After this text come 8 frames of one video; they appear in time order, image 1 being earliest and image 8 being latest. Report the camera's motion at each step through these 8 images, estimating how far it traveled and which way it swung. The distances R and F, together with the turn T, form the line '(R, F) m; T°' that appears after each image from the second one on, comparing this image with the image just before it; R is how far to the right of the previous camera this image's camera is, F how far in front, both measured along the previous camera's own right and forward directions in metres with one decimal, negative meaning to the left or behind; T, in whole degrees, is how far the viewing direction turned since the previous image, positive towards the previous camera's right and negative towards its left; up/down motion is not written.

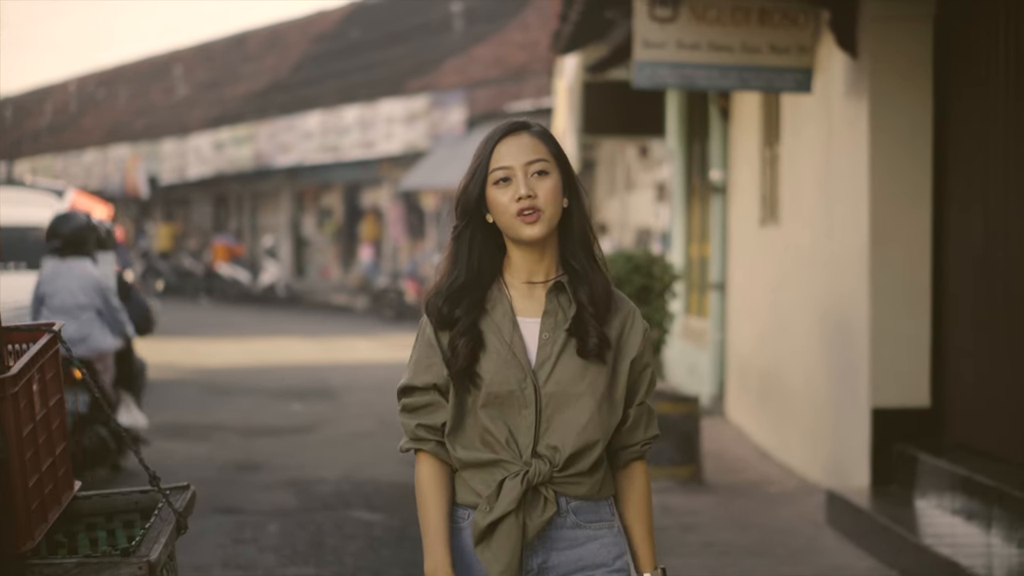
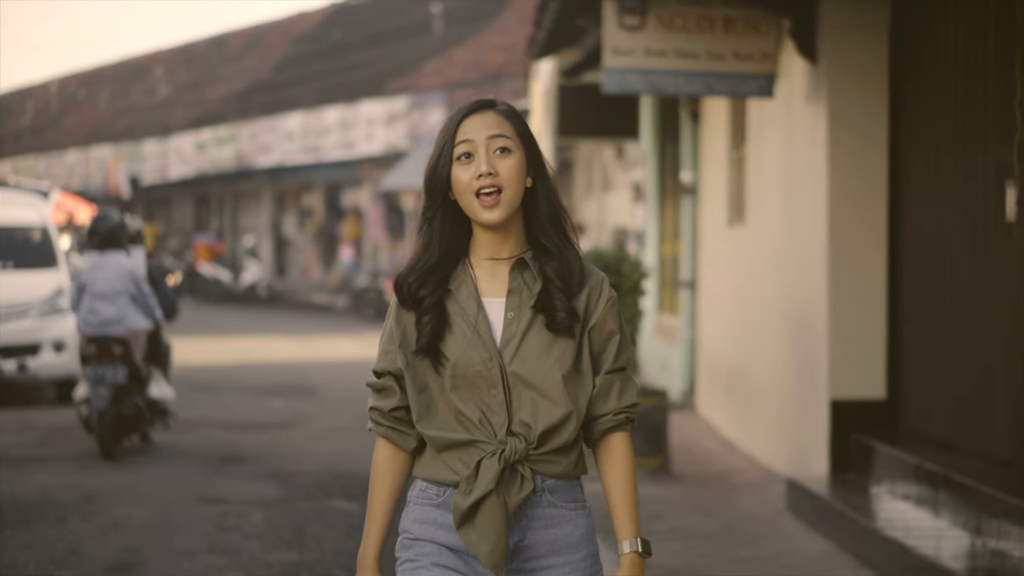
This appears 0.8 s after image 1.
(0.0, -0.3) m; +1°
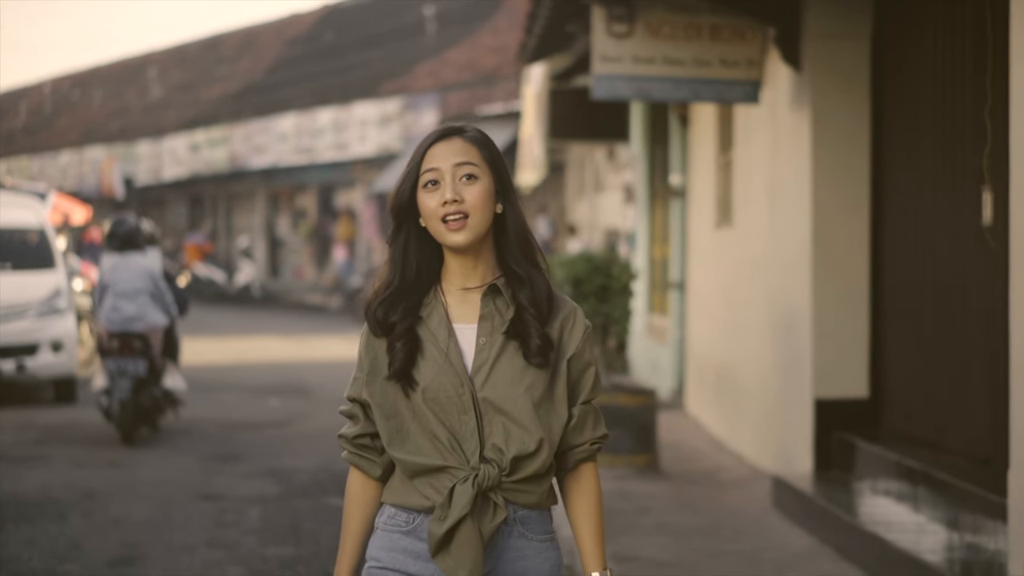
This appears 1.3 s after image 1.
(0.0, -0.2) m; 0°
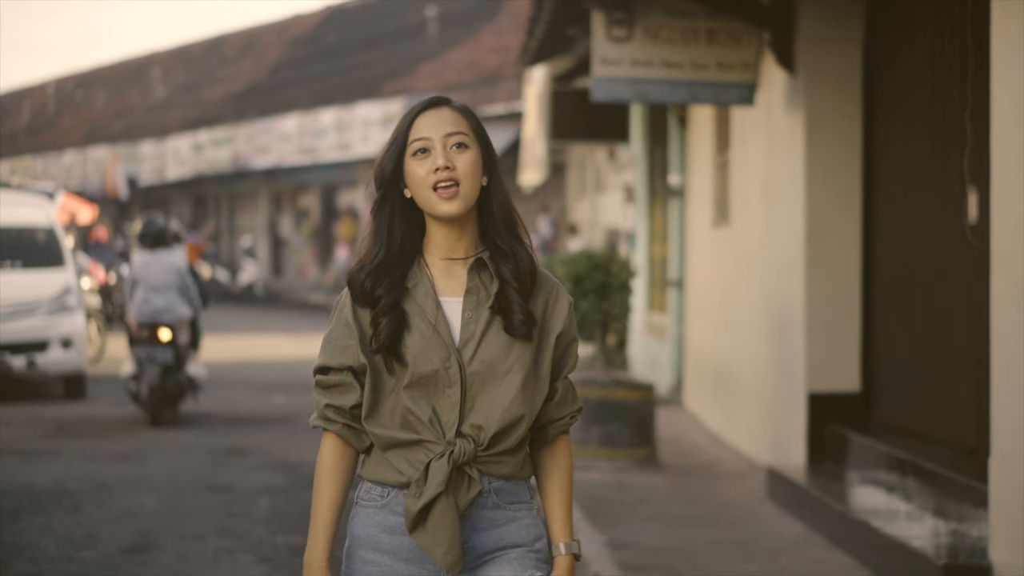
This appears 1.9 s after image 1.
(0.0, -0.2) m; 0°
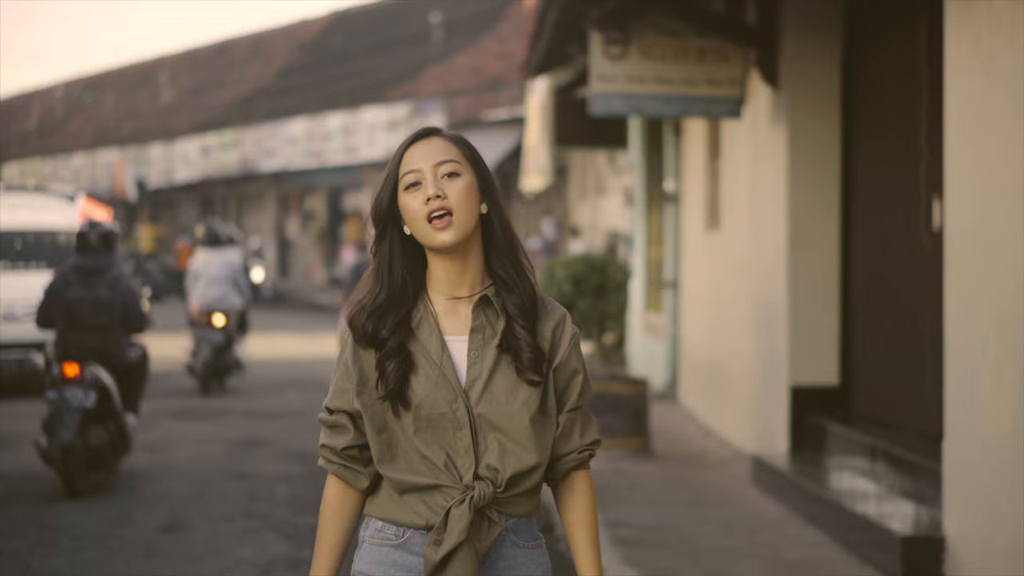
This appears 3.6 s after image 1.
(0.0, -0.6) m; 0°
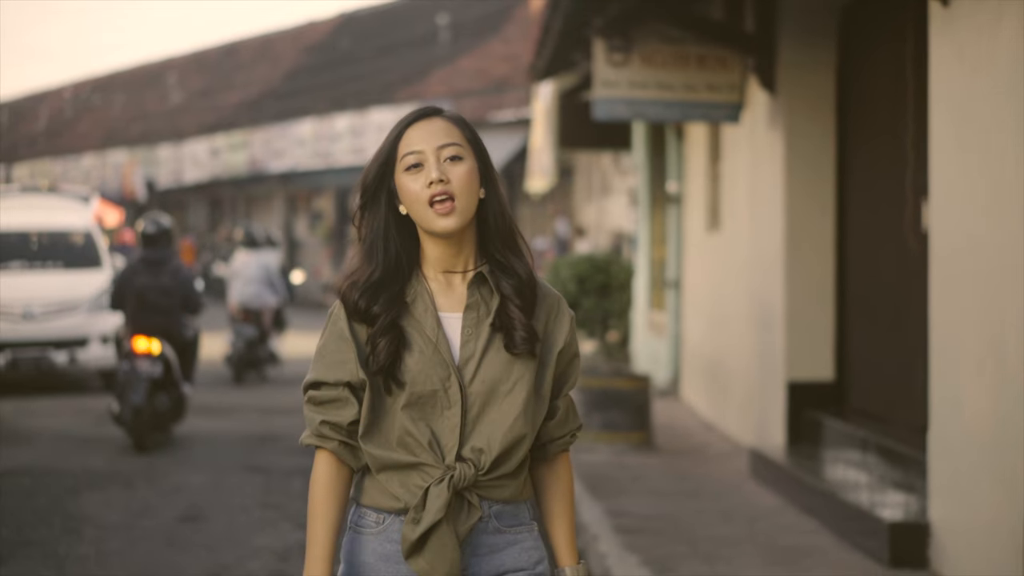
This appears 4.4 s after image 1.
(0.0, -0.3) m; 0°
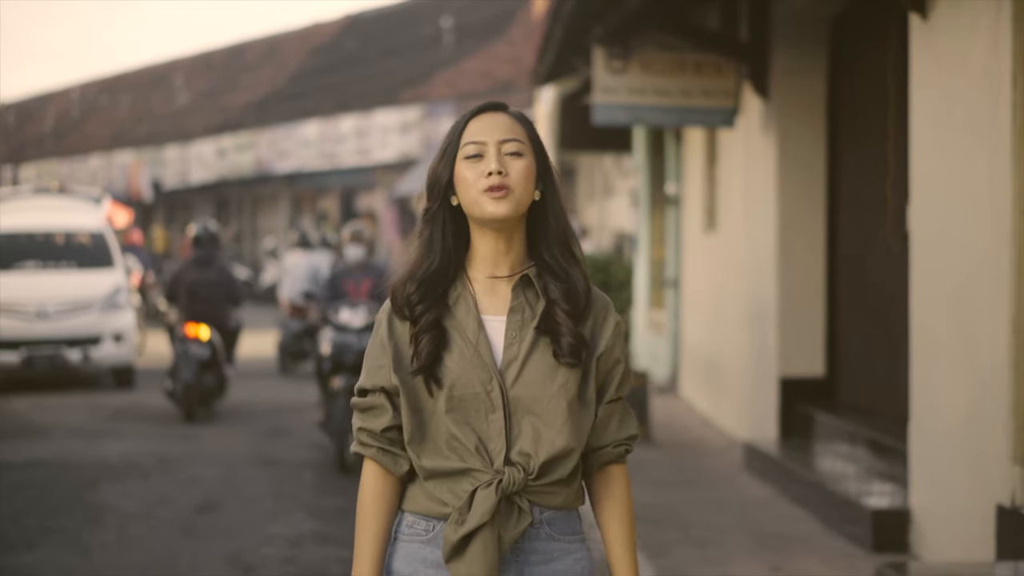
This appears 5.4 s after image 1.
(0.0, -0.3) m; 0°
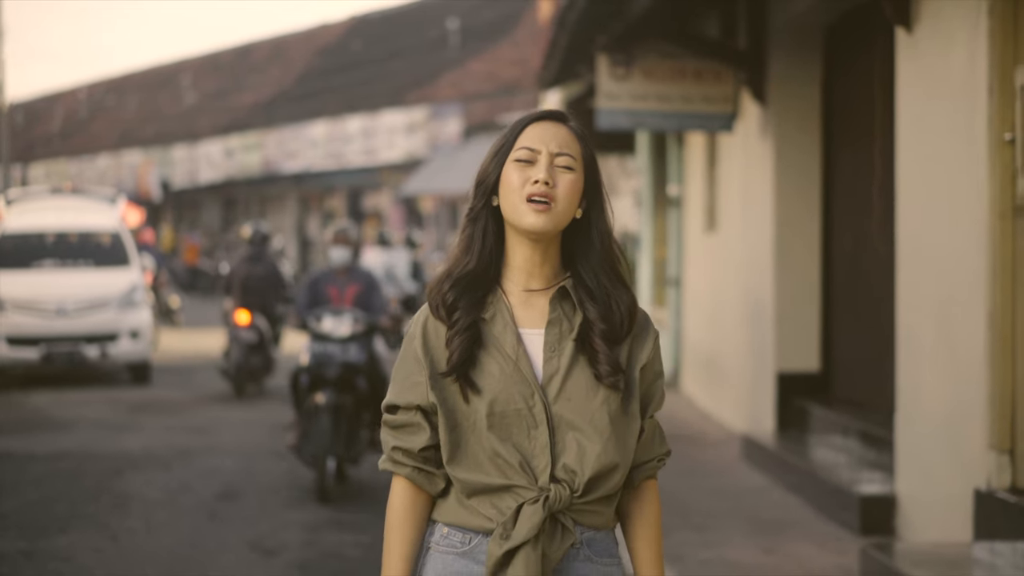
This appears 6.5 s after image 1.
(0.0, -0.4) m; 0°
